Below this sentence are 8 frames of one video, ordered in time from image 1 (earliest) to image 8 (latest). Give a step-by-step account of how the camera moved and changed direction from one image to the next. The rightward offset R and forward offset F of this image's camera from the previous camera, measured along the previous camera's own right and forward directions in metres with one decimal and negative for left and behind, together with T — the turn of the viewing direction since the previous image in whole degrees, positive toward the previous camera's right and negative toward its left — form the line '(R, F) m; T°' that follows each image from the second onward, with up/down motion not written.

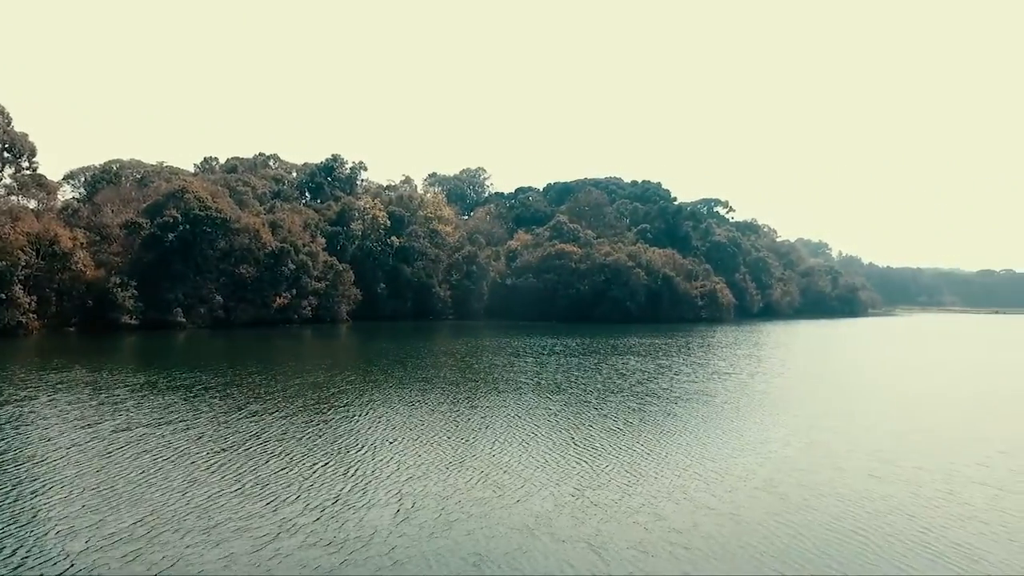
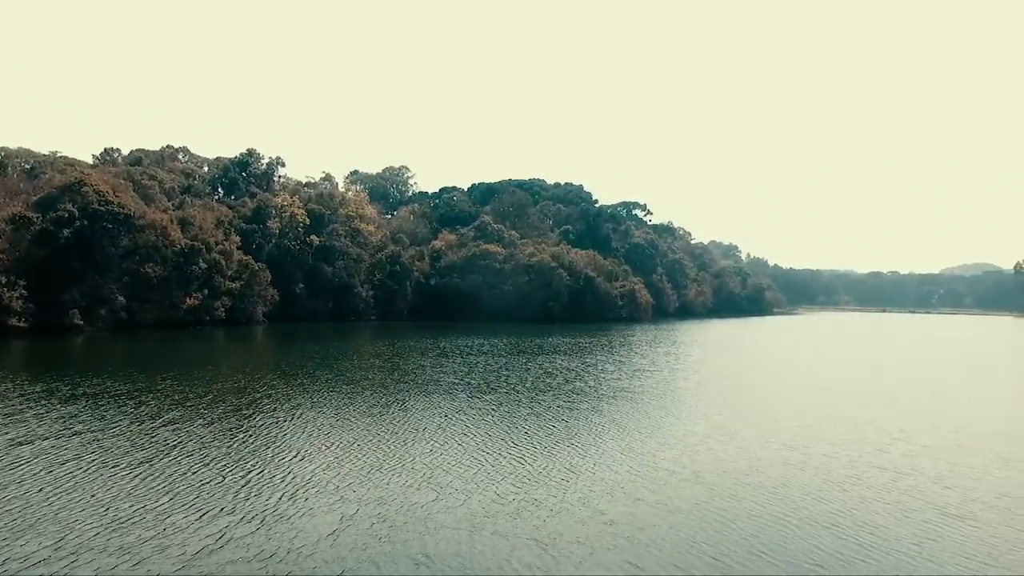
(-0.5, -0.3) m; +7°
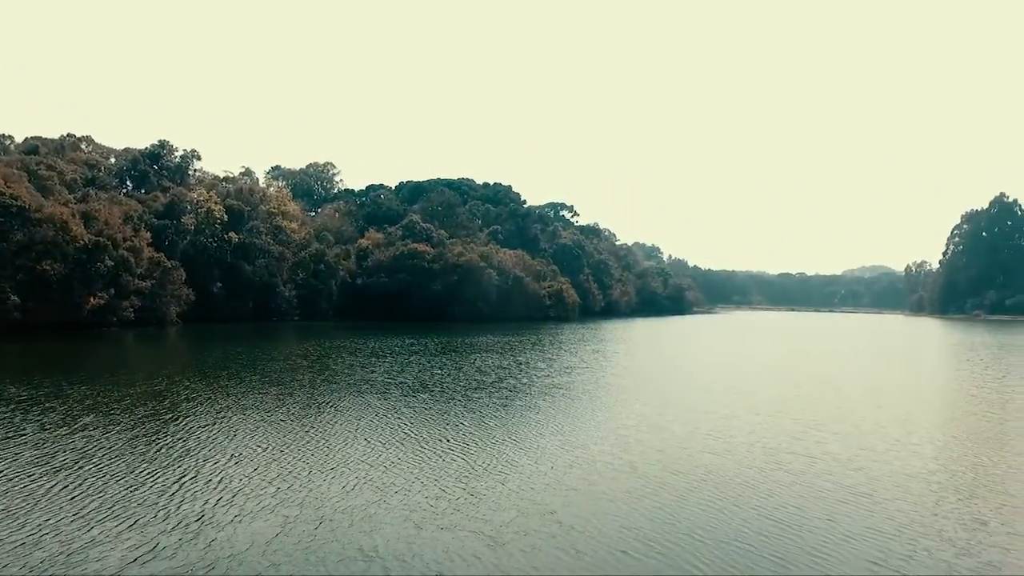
(-0.5, -0.3) m; +7°
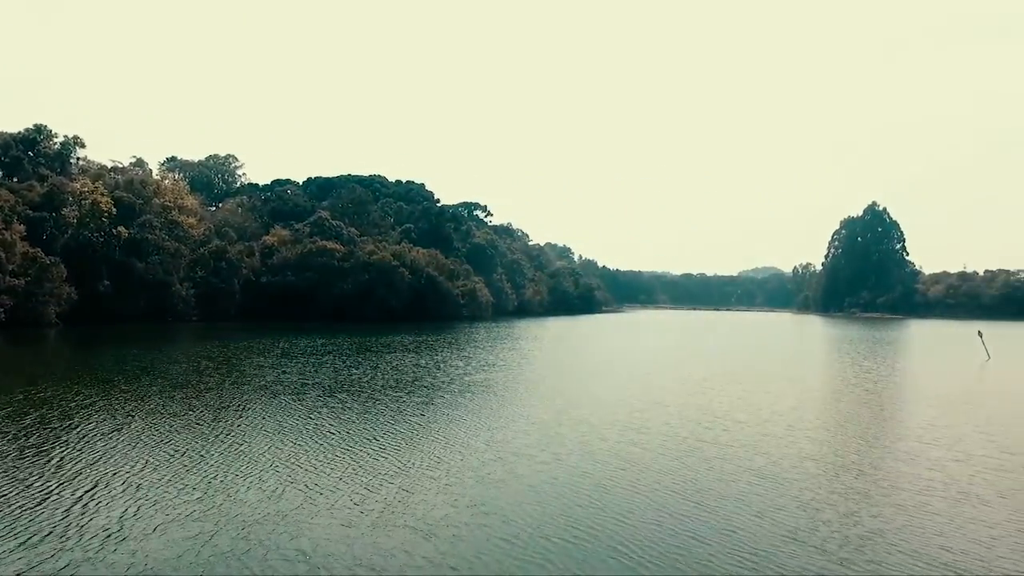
(-0.6, -0.4) m; +8°
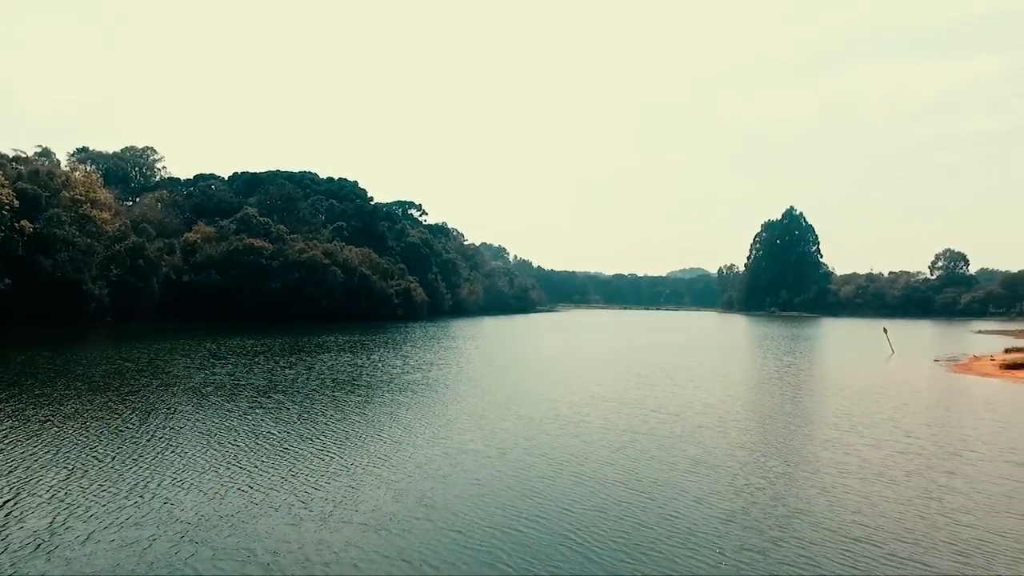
(-0.5, -0.3) m; +6°
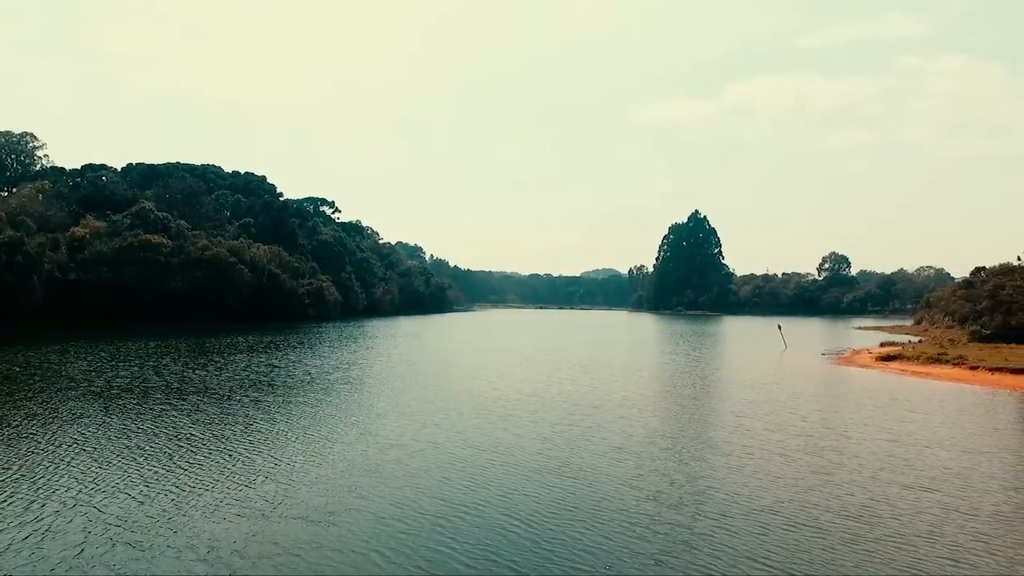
(-0.7, -0.7) m; +8°
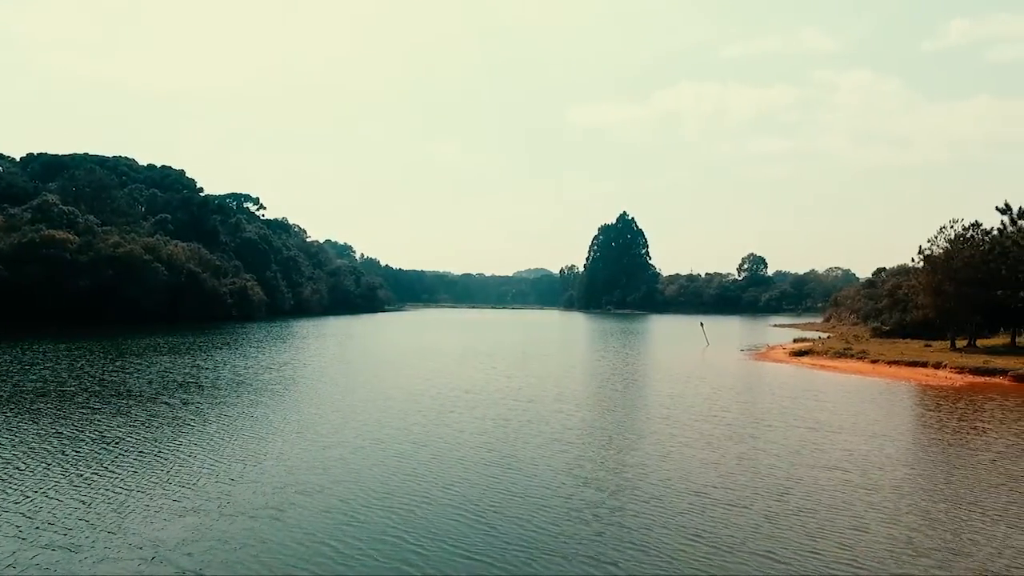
(-0.4, -0.6) m; +6°
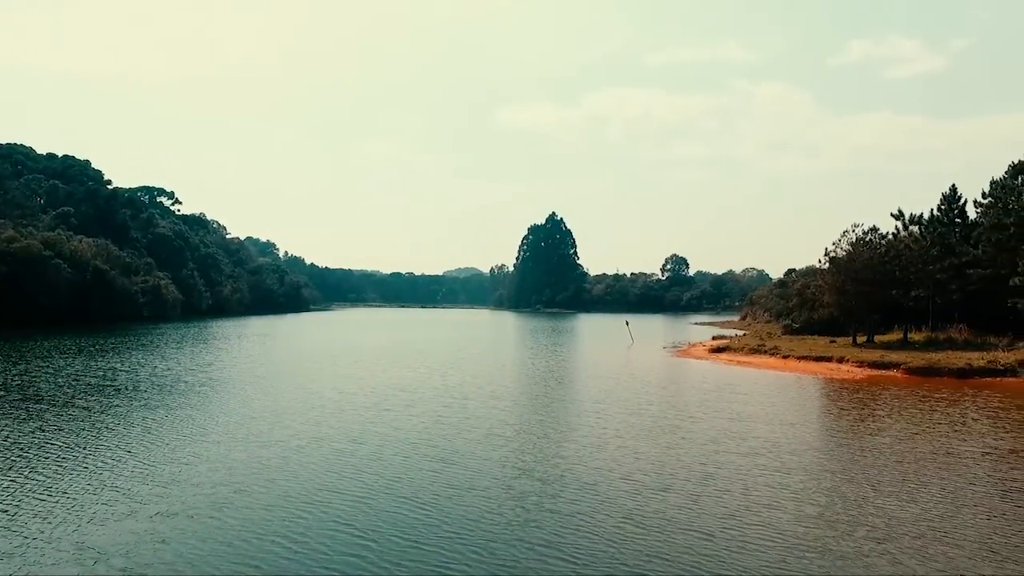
(-0.4, -0.6) m; +6°
